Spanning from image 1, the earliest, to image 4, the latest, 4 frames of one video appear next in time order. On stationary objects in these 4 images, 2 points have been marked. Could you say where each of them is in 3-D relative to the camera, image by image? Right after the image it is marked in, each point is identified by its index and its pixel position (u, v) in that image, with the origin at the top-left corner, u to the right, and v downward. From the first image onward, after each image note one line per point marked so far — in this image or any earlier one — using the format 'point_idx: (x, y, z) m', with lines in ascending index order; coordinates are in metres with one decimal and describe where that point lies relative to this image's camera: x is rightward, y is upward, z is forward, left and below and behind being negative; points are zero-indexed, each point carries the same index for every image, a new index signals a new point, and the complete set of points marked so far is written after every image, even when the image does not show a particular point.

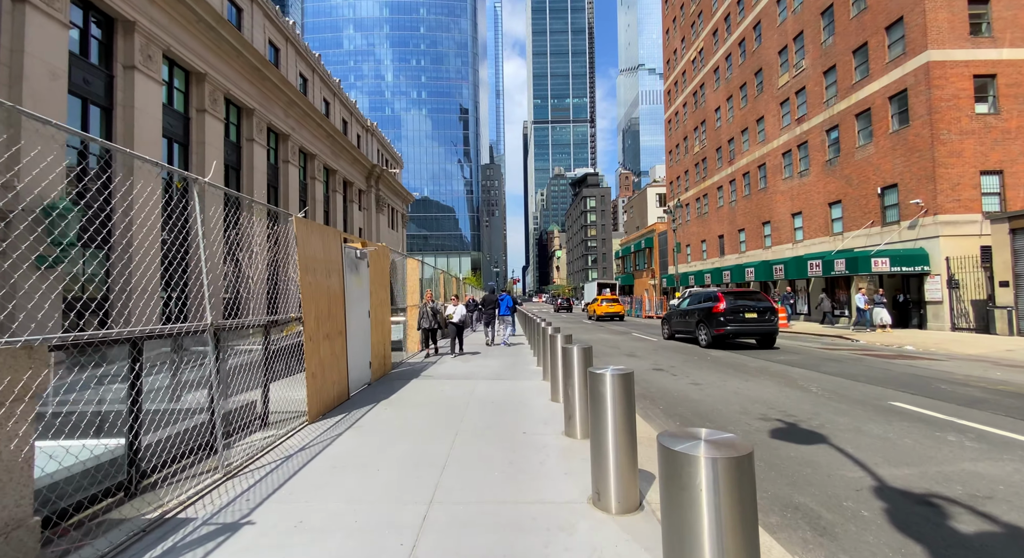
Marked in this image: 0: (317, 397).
0: (-2.3, -1.4, +5.9) m
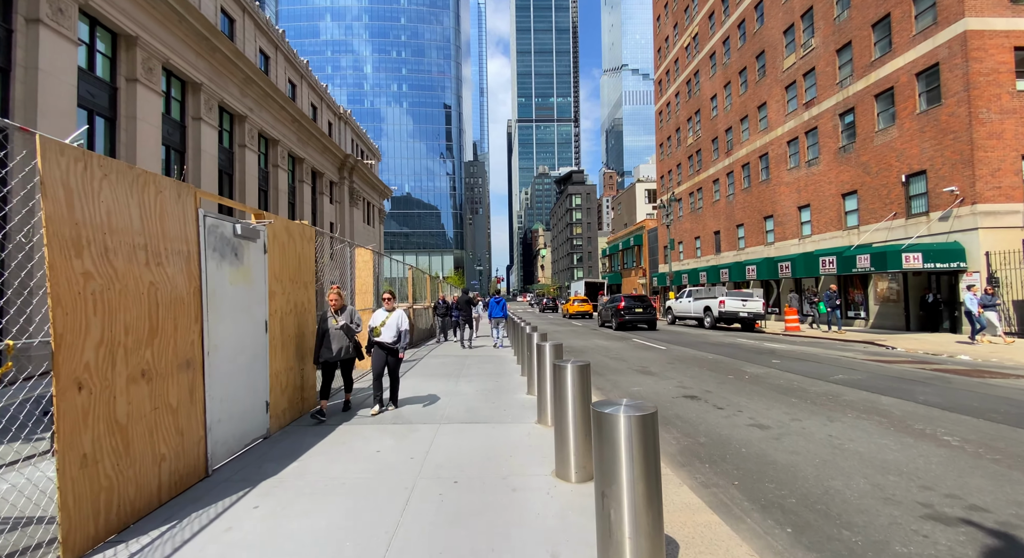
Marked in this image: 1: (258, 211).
0: (-2.4, -1.3, +3.0) m
1: (-2.6, +0.7, +5.4) m
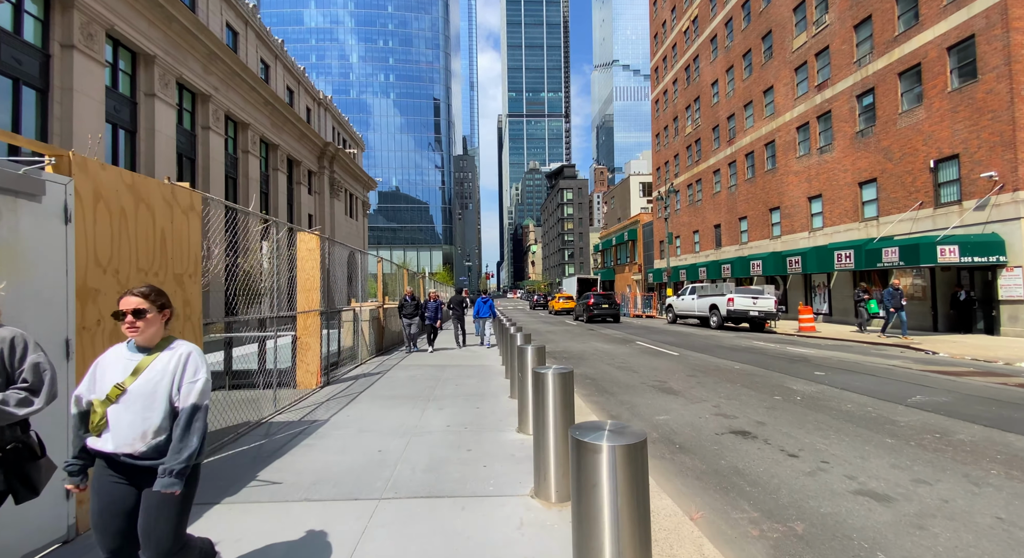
0: (-2.5, -1.2, +0.8) m
1: (-2.8, +0.8, +3.2) m
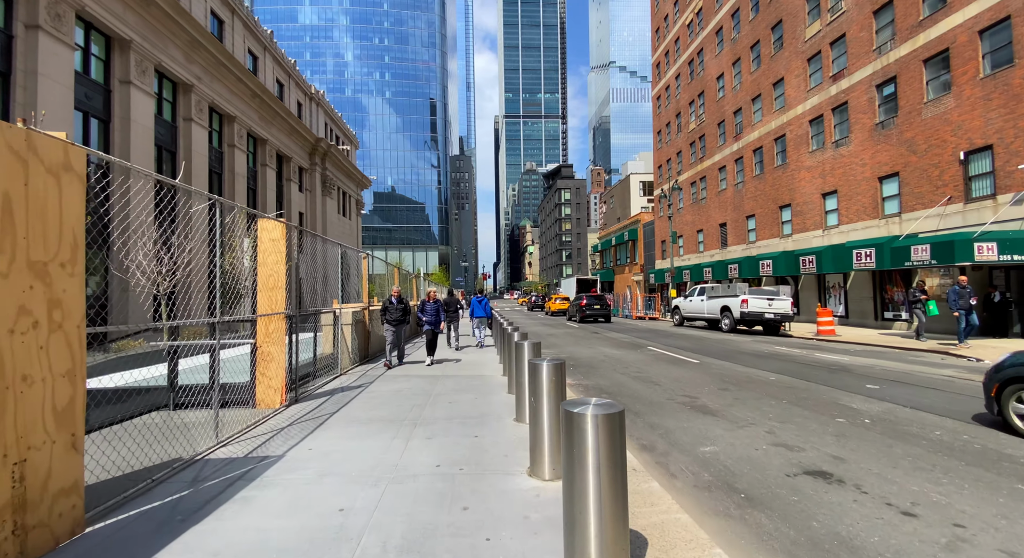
0: (-2.4, -1.2, -0.6) m
1: (-2.7, +0.8, +1.9) m
